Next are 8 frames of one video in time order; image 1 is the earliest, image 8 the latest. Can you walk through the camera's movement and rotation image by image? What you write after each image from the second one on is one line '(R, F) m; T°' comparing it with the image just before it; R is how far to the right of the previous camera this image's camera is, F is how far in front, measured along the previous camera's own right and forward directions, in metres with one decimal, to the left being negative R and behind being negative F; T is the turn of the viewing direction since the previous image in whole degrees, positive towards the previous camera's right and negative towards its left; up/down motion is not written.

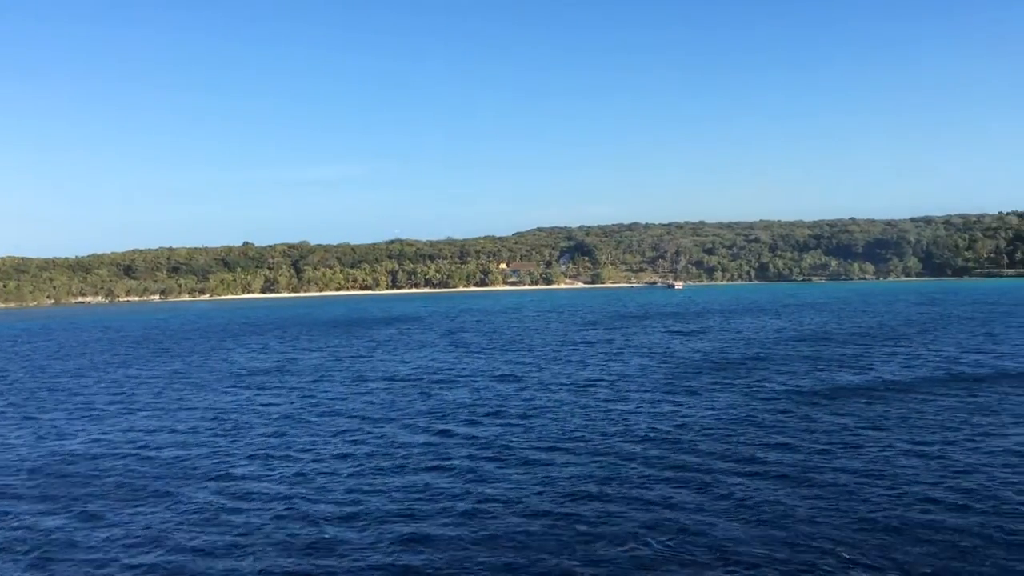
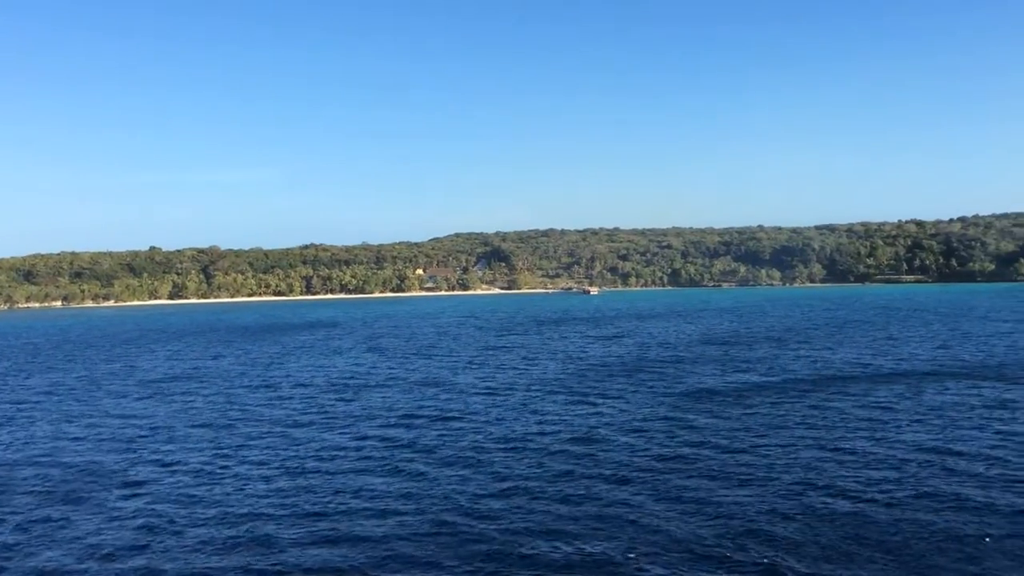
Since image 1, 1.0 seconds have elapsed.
(0.0, -0.1) m; +5°
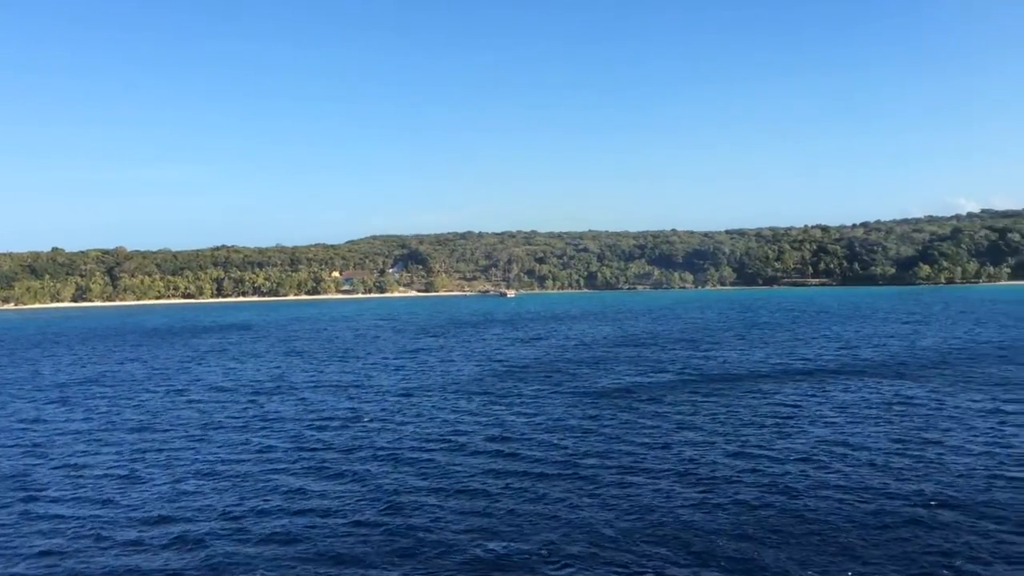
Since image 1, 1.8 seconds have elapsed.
(0.0, -0.2) m; +5°
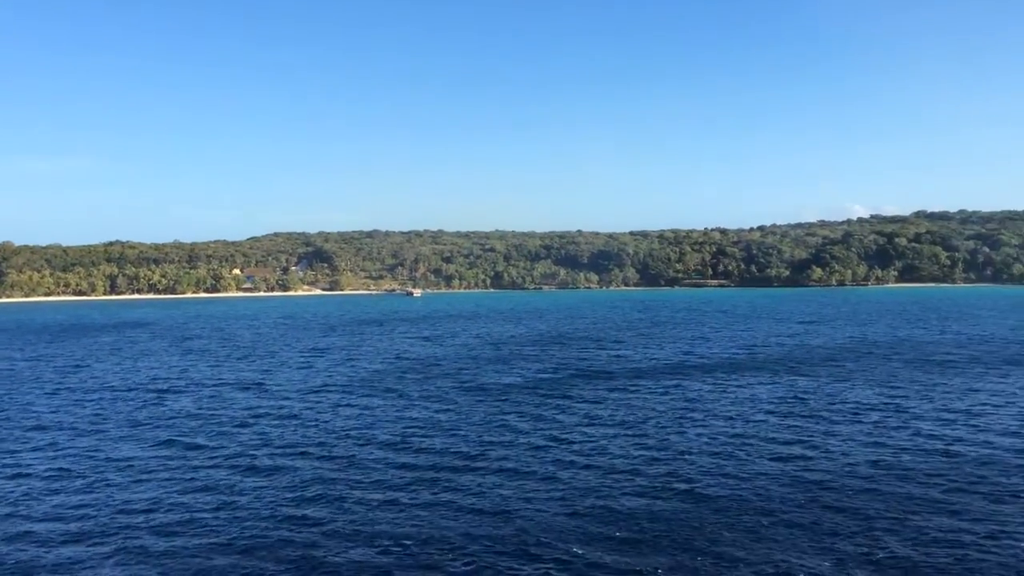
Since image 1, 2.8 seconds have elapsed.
(-0.1, -0.5) m; +6°
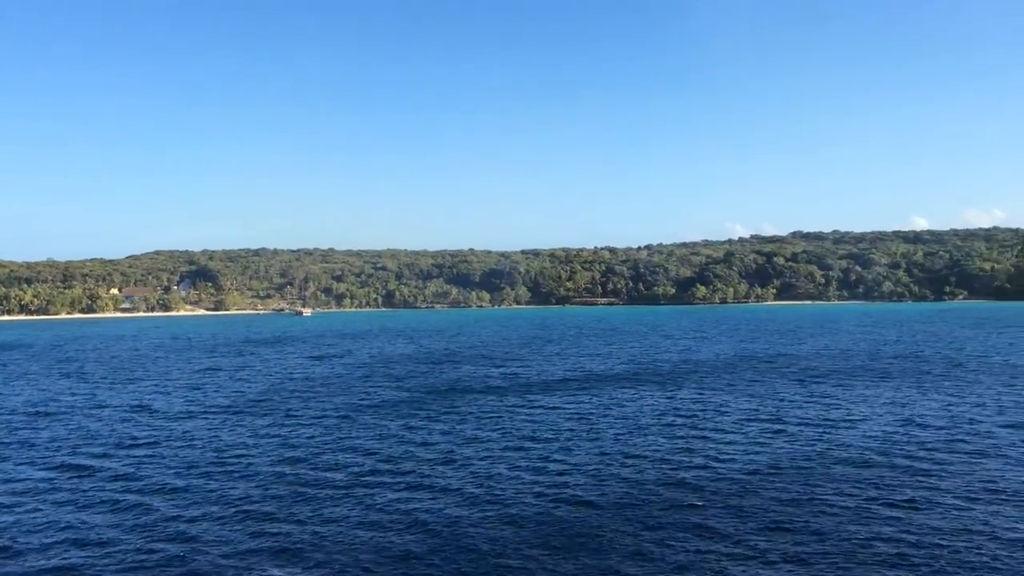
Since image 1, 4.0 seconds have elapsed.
(-0.1, -0.4) m; +7°
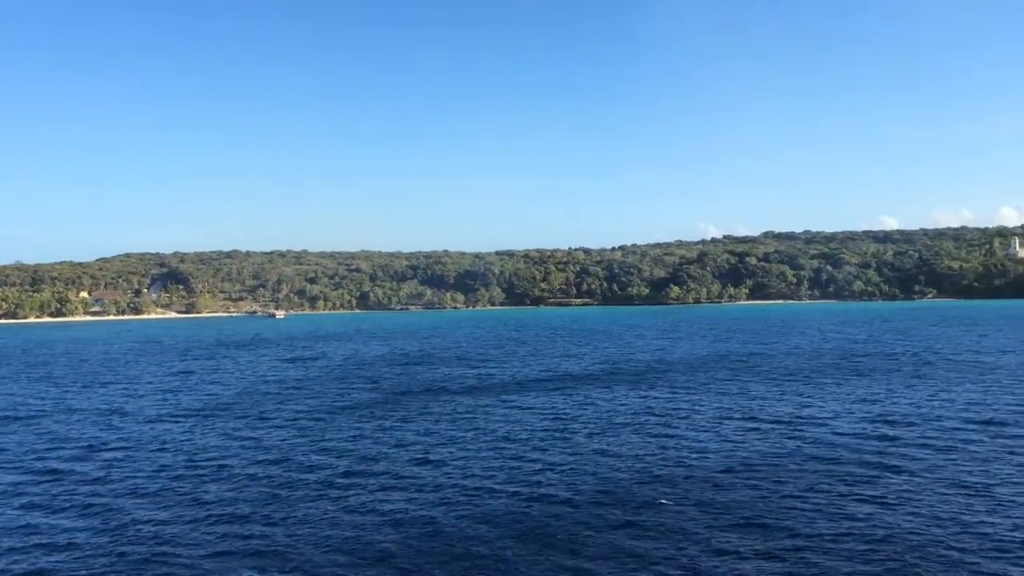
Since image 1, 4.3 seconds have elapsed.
(-0.9, +3.1) m; -16°
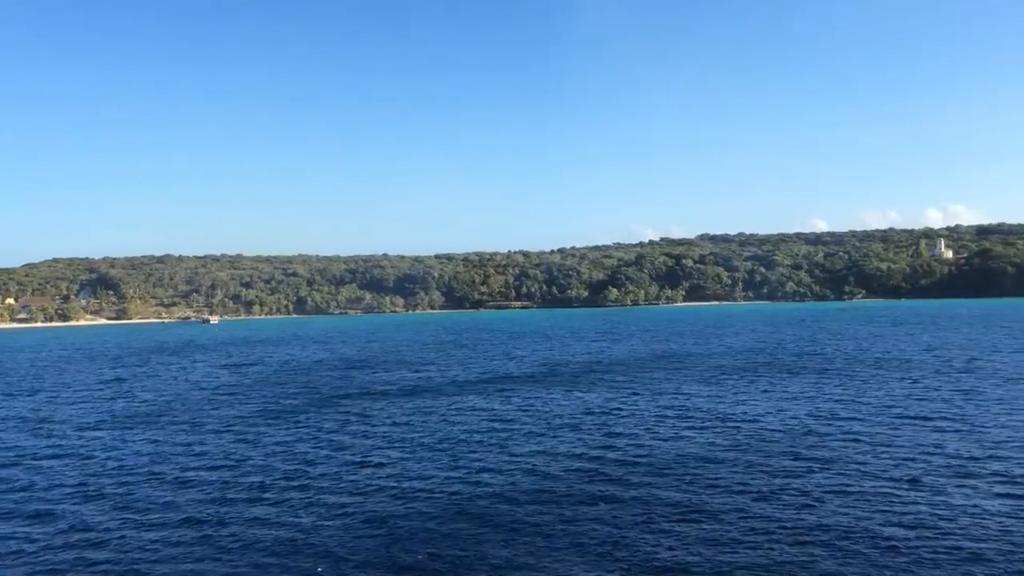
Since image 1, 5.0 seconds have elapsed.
(+0.1, -0.2) m; +4°
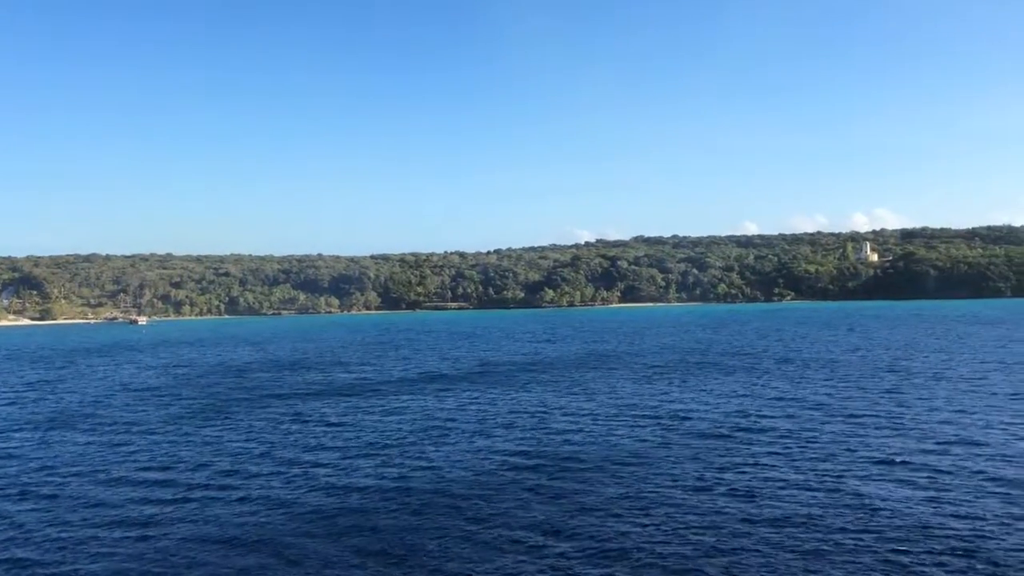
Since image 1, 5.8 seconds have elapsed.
(+0.1, -0.3) m; +4°
